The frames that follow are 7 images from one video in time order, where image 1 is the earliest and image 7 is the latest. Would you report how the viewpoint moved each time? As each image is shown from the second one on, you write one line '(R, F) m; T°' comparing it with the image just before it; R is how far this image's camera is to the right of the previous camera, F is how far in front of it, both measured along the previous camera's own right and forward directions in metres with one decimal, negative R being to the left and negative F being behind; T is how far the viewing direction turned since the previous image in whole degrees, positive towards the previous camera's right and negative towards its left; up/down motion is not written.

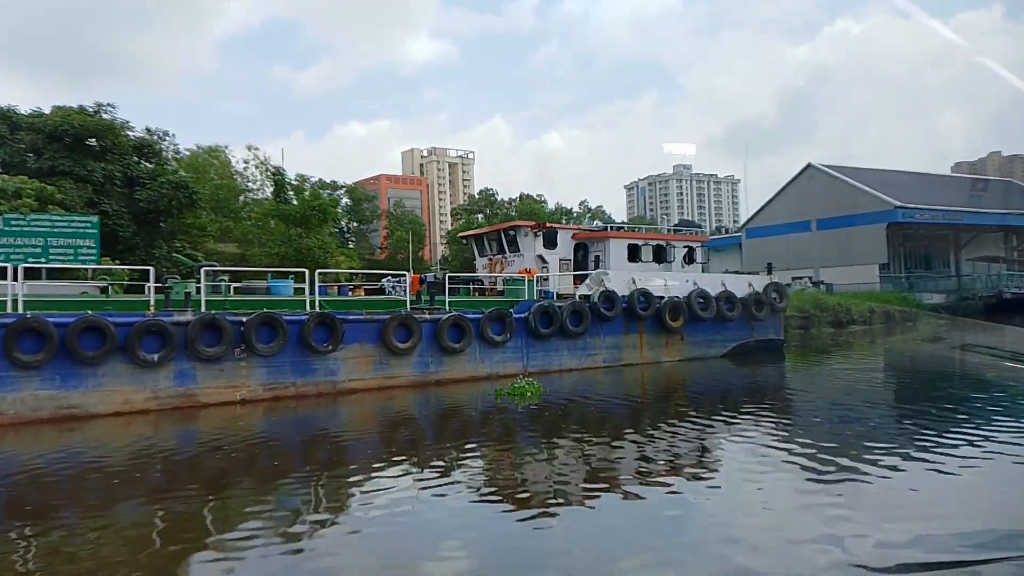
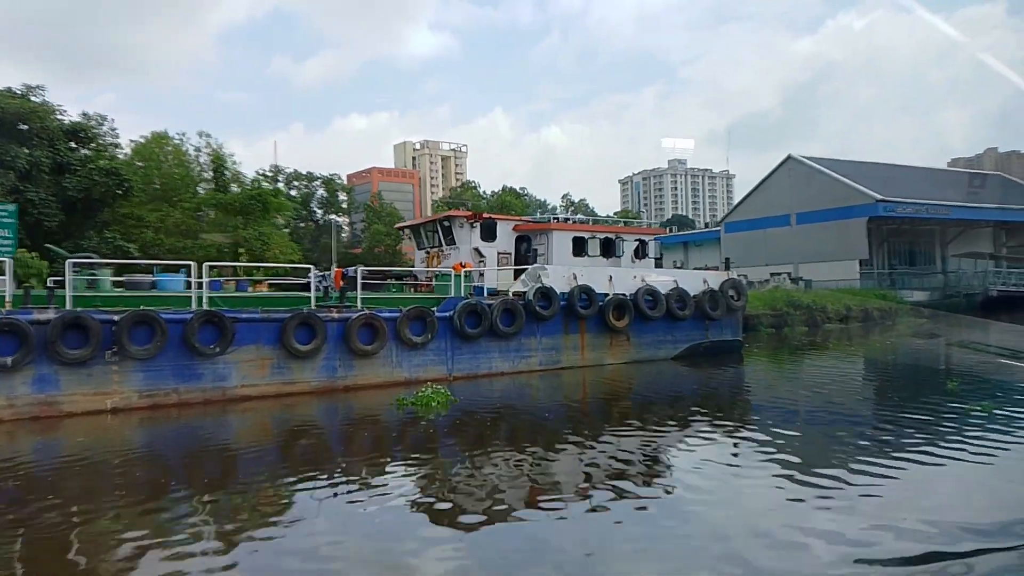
(+1.0, +1.0) m; 0°
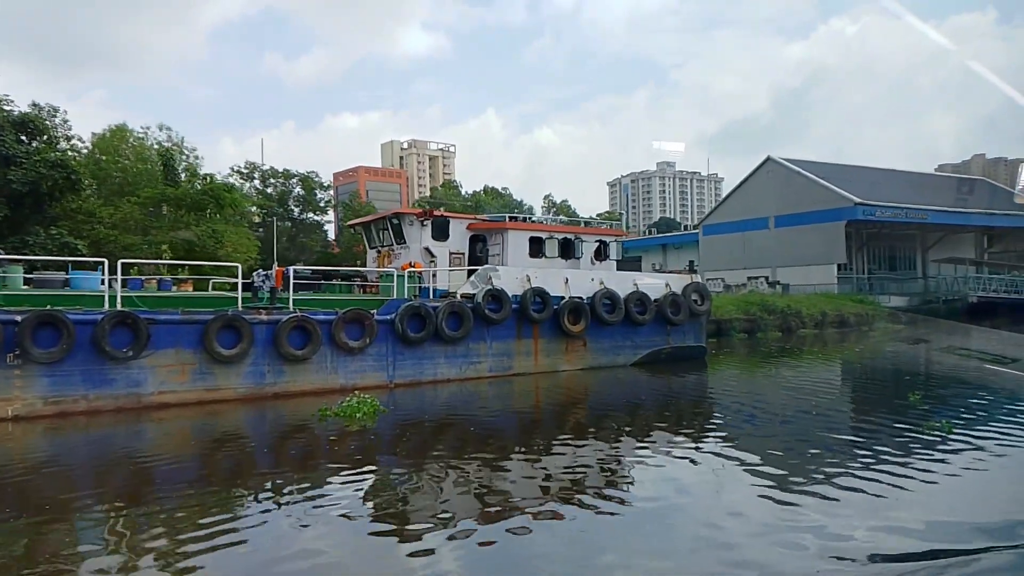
(+0.6, +0.5) m; +1°
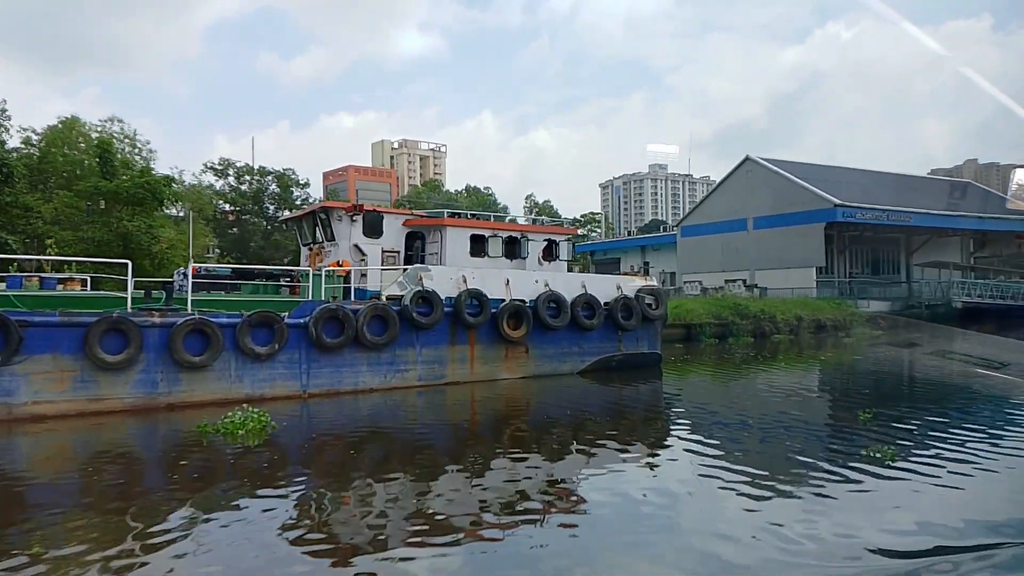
(+0.8, +0.8) m; 0°
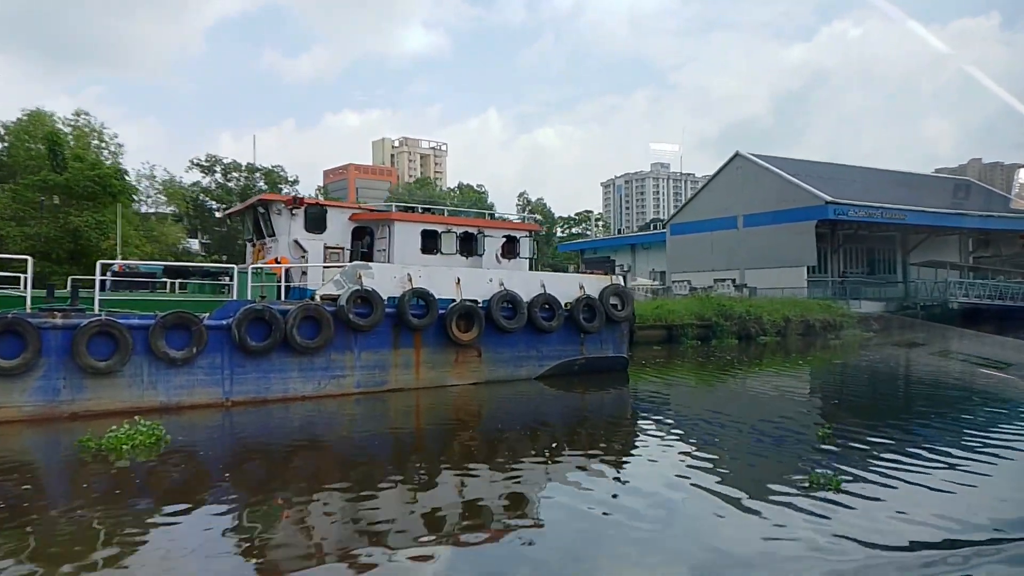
(+0.7, +0.7) m; 0°
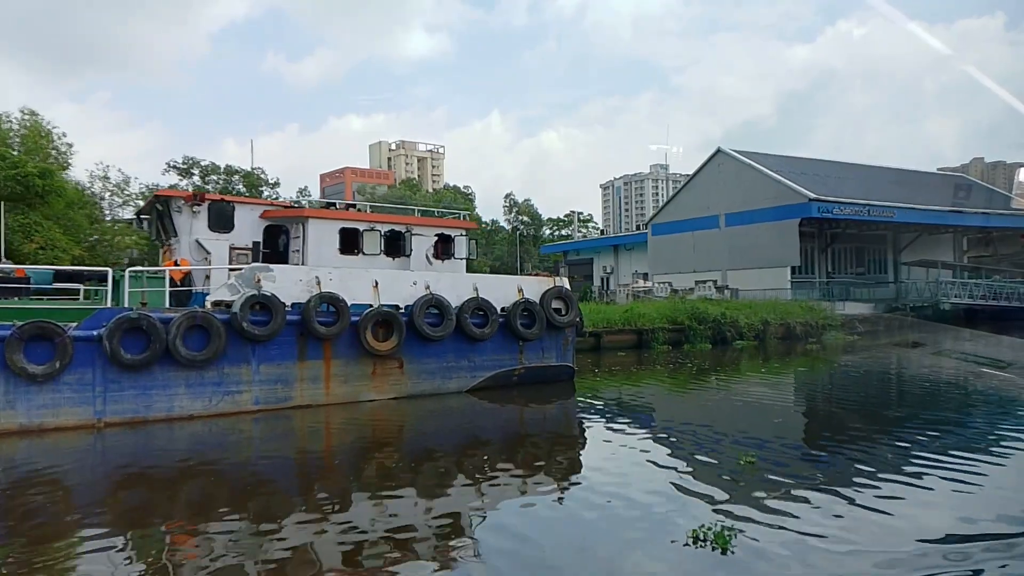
(+0.9, +0.9) m; 0°
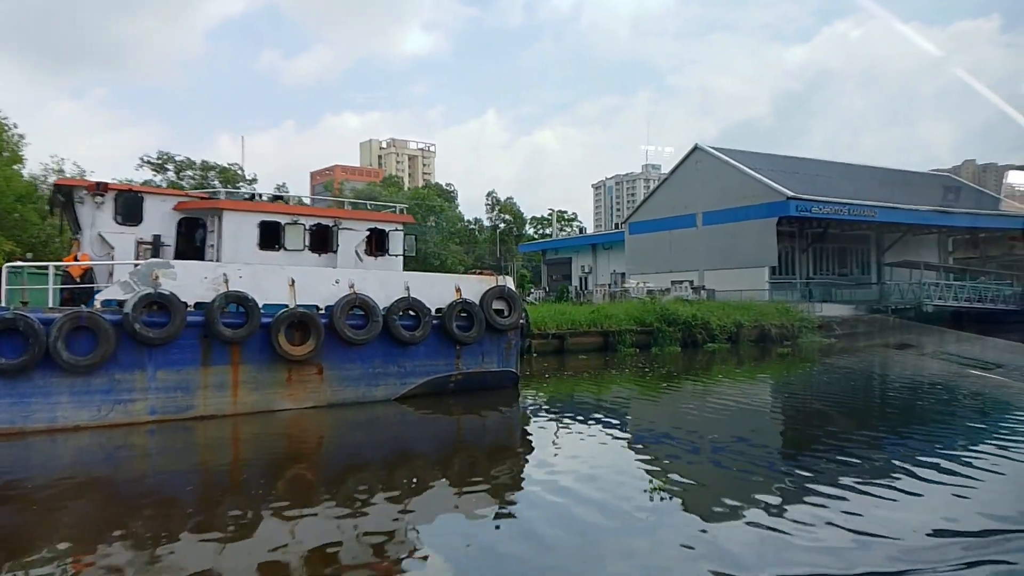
(+0.7, +0.6) m; 0°
